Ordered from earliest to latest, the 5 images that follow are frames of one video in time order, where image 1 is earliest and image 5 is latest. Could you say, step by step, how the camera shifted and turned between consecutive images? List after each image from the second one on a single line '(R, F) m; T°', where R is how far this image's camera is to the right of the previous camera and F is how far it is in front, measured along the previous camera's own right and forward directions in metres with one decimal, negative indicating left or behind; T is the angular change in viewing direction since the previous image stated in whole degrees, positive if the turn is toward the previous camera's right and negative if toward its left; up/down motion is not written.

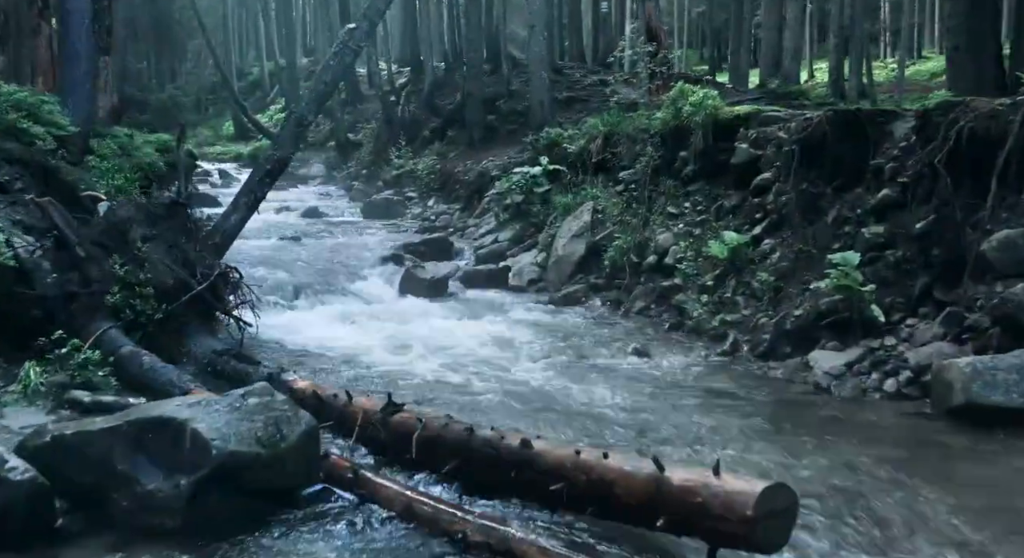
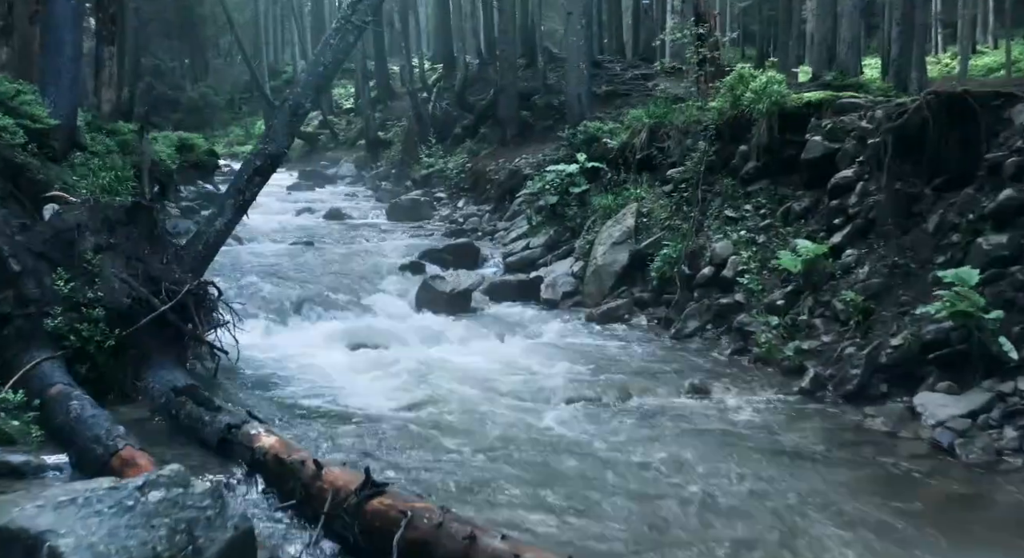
(+0.1, +1.8) m; -2°
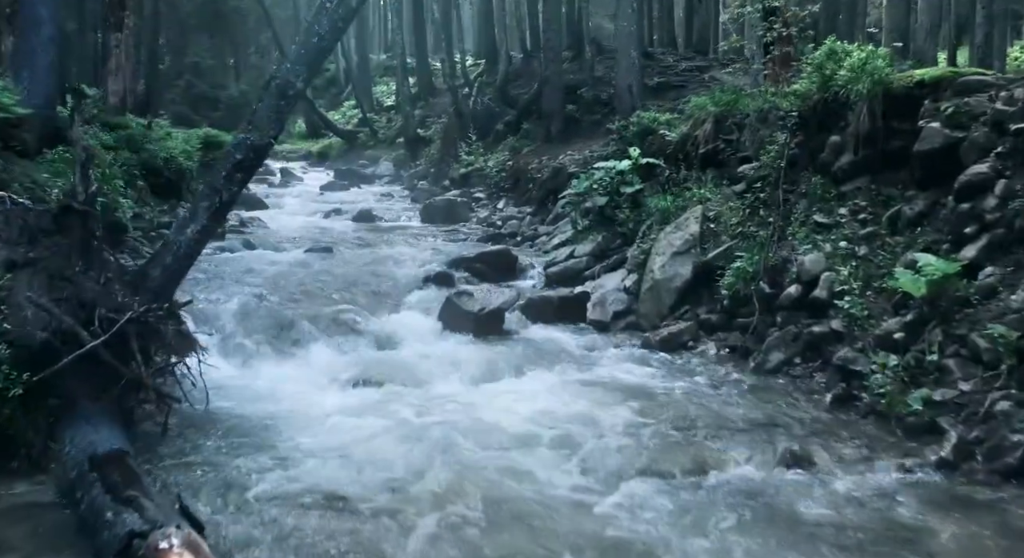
(+0.1, +2.1) m; -3°
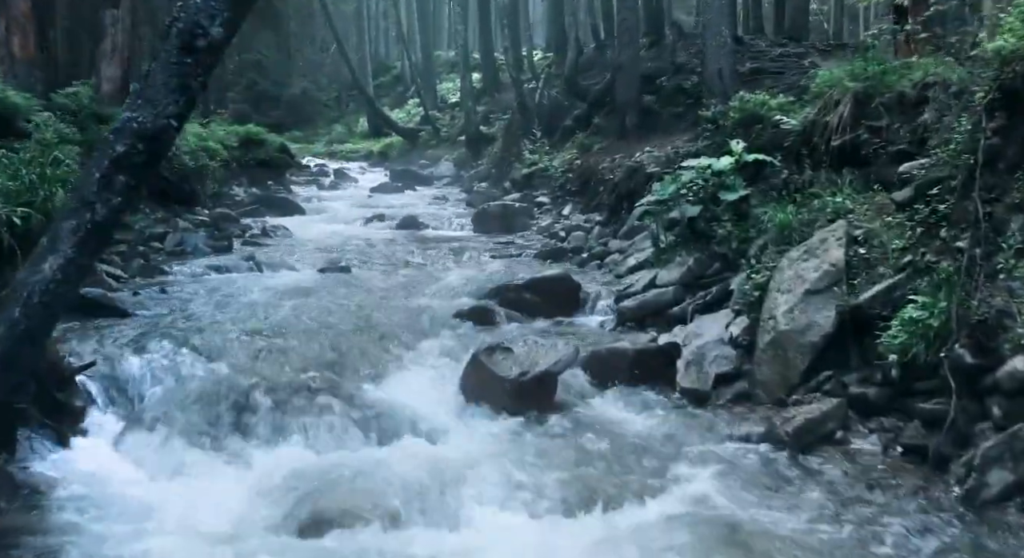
(+0.1, +3.3) m; -5°
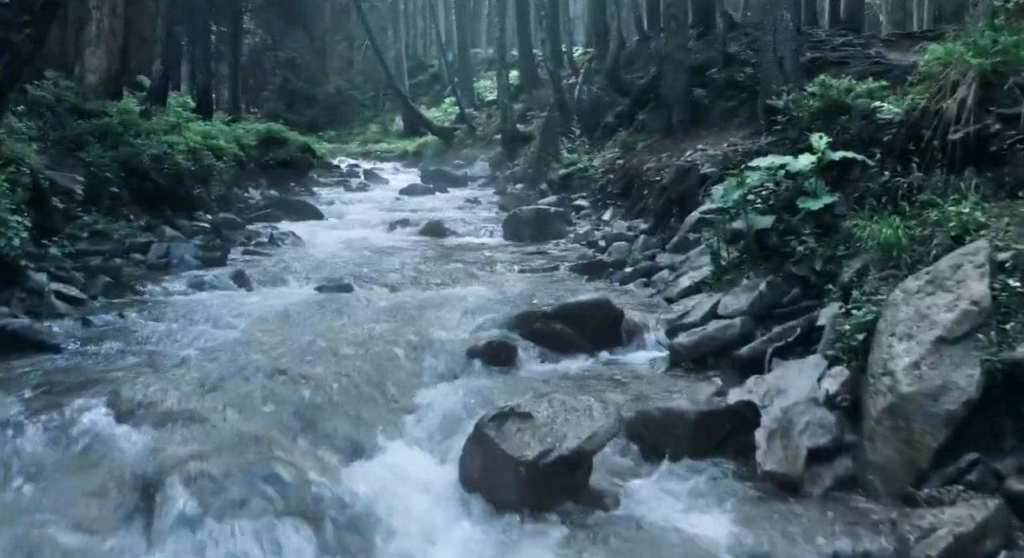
(+0.1, +2.0) m; -3°
